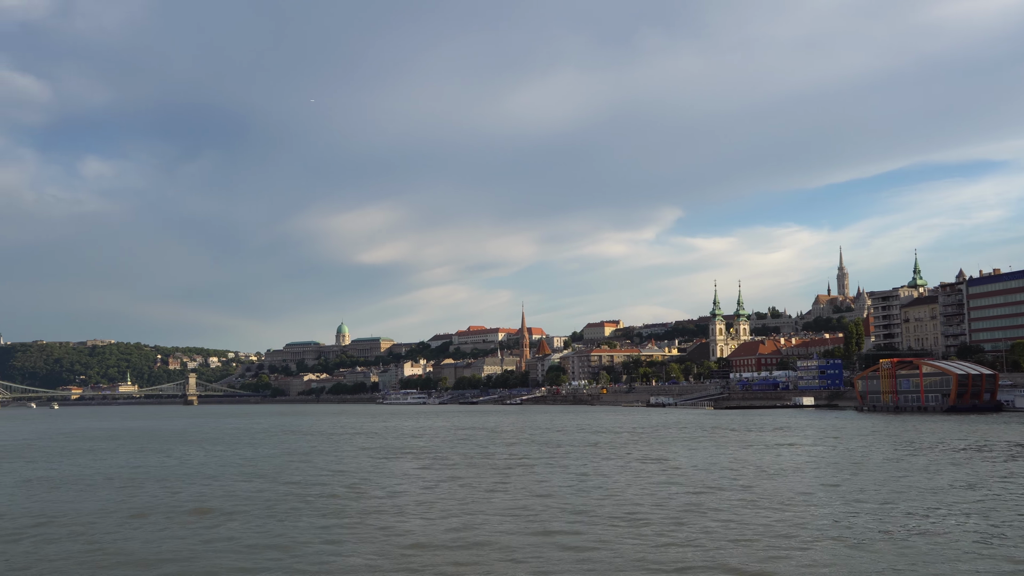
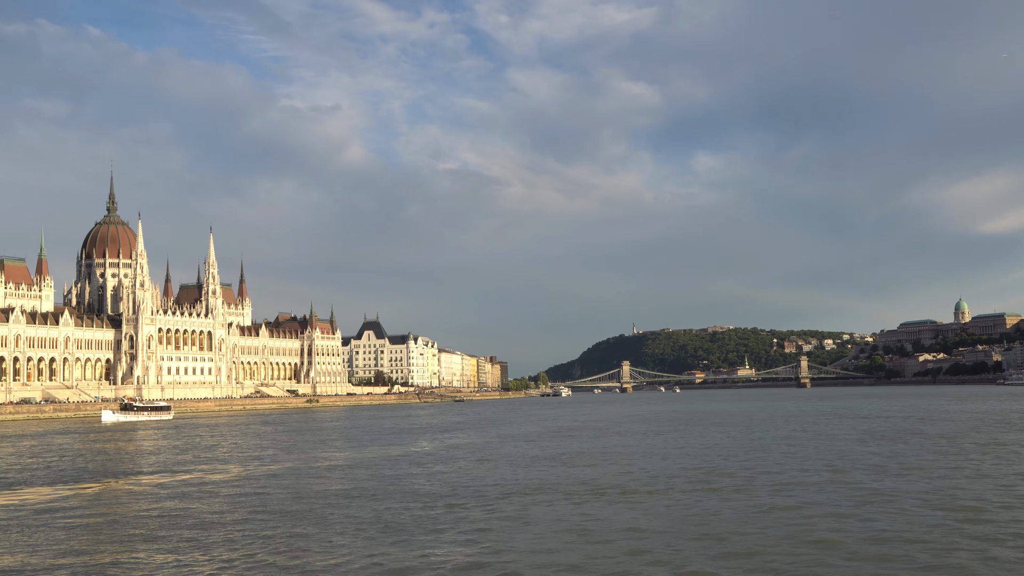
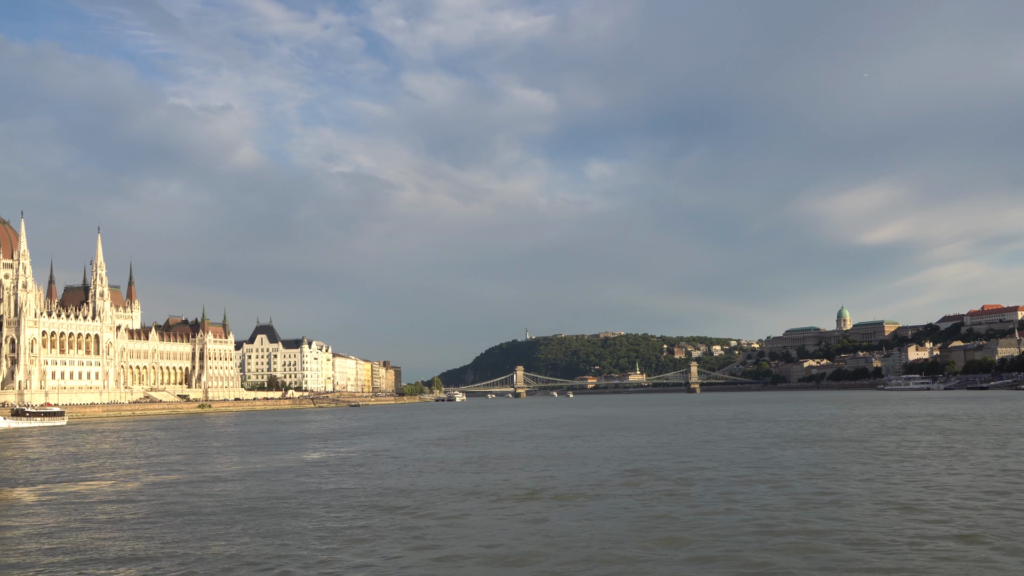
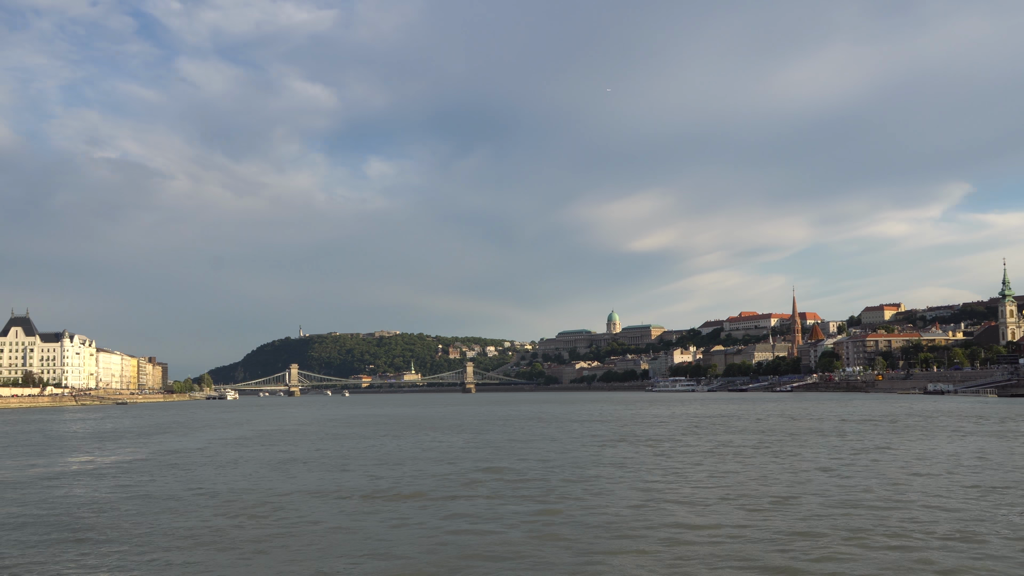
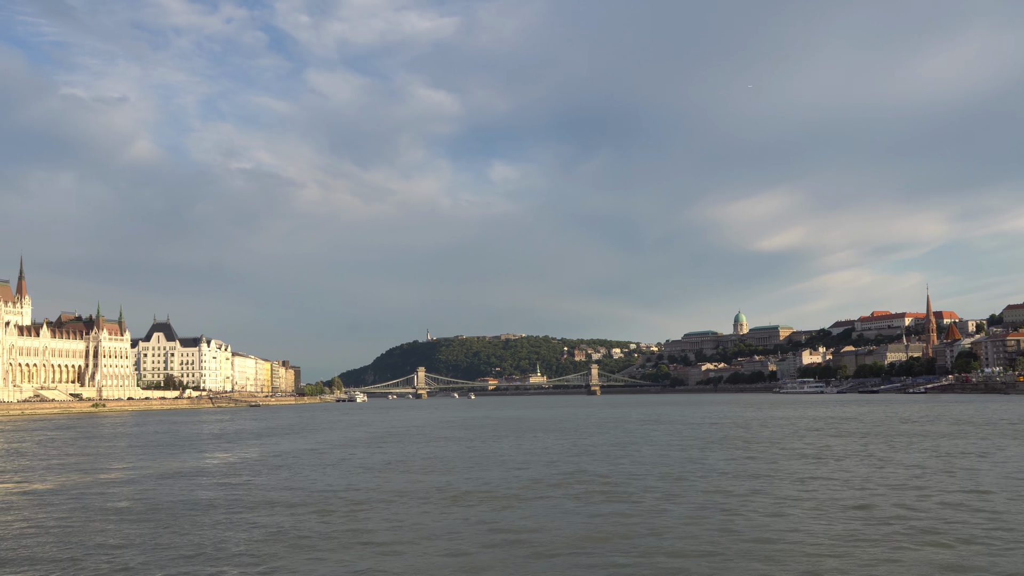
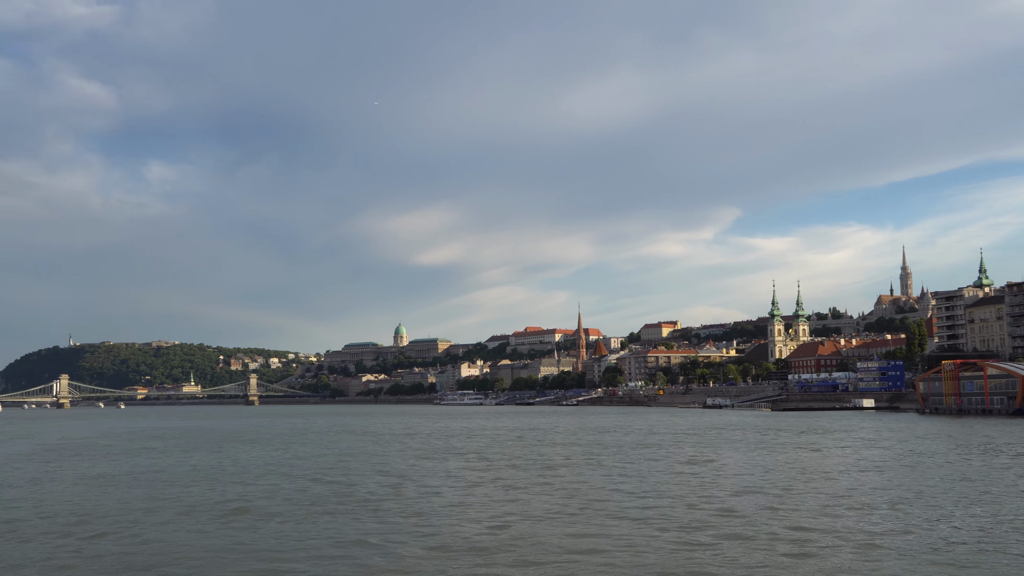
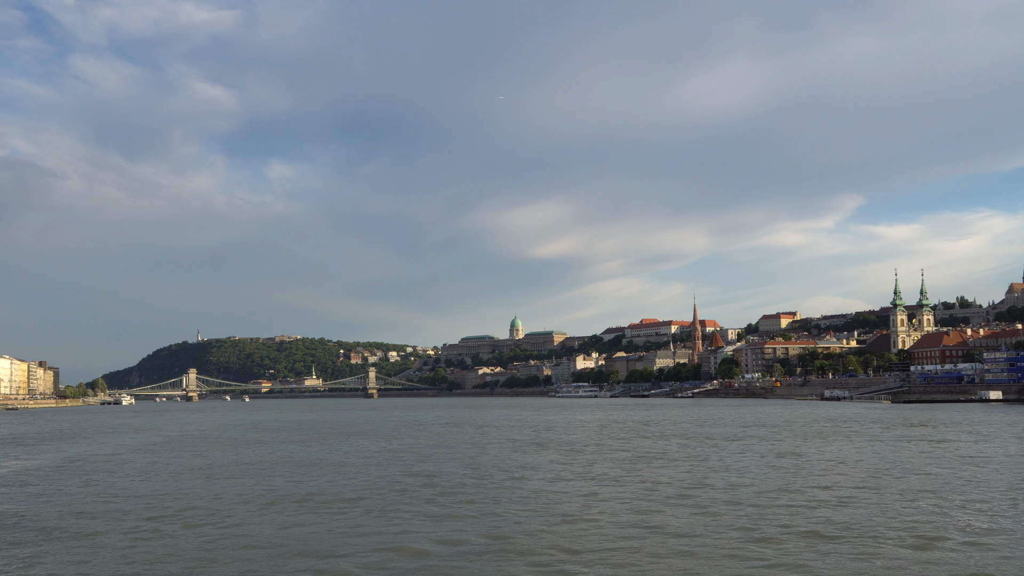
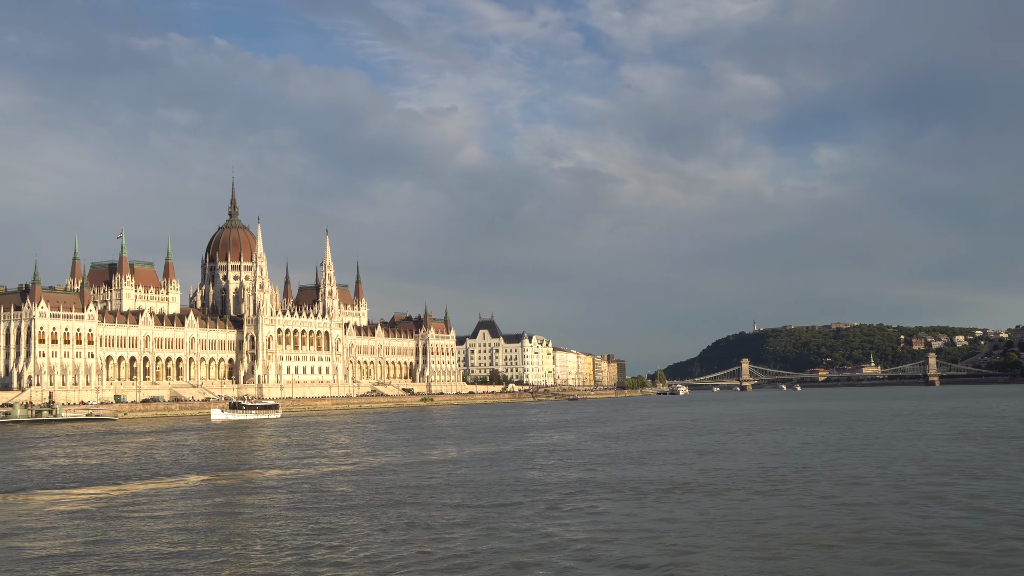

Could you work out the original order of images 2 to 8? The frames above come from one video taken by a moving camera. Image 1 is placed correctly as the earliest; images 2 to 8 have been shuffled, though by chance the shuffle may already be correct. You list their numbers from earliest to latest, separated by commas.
6, 7, 4, 5, 3, 2, 8
